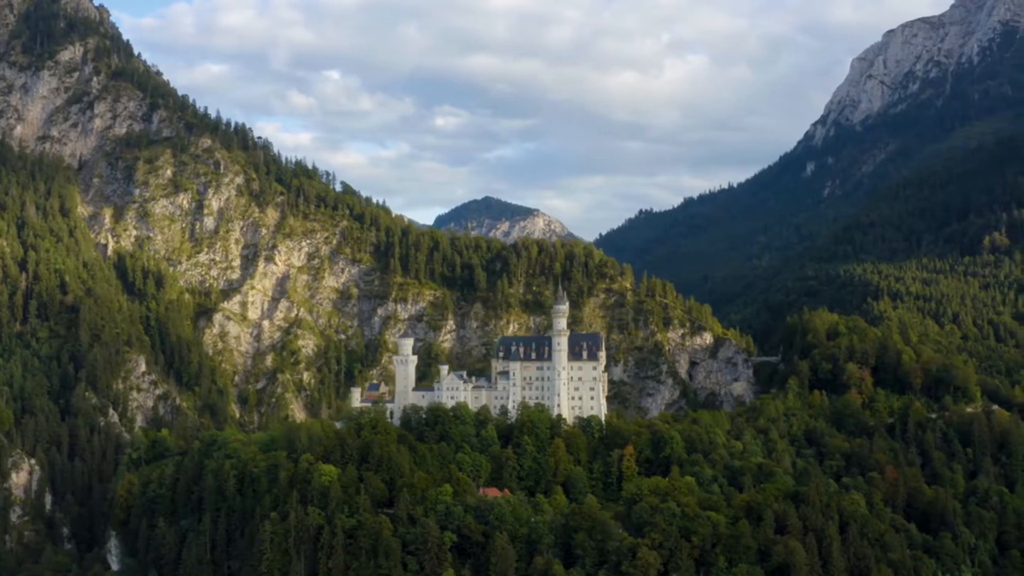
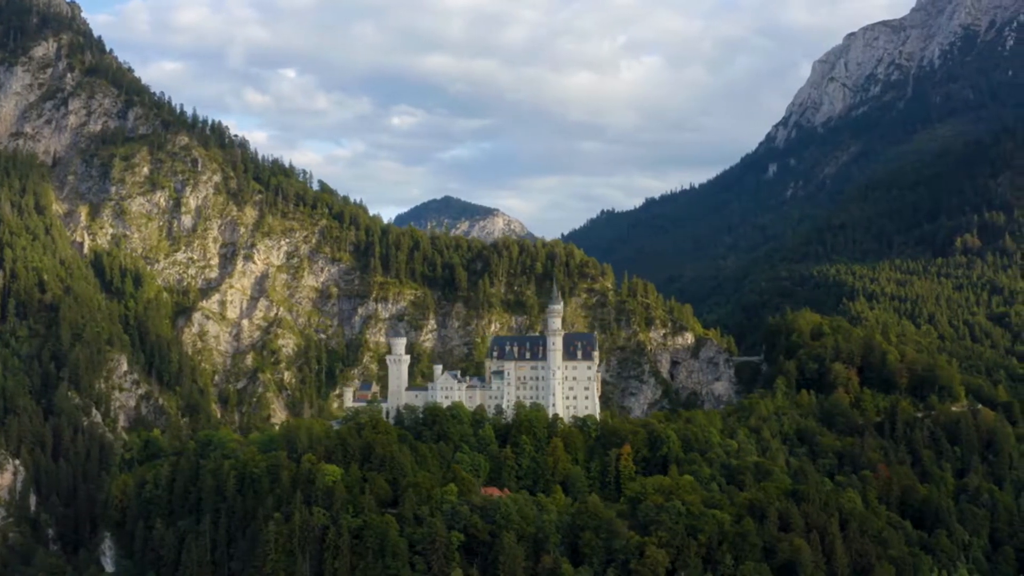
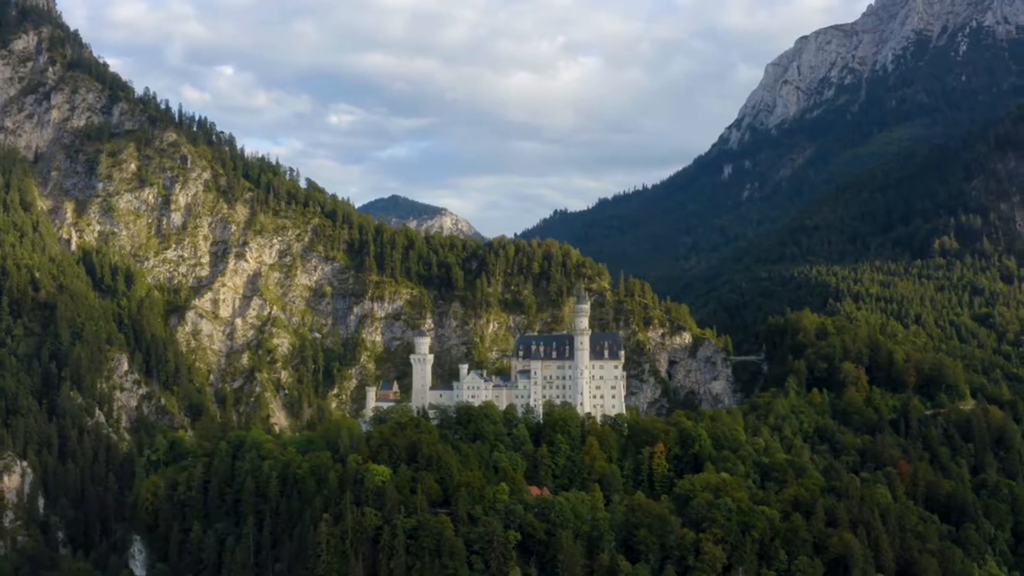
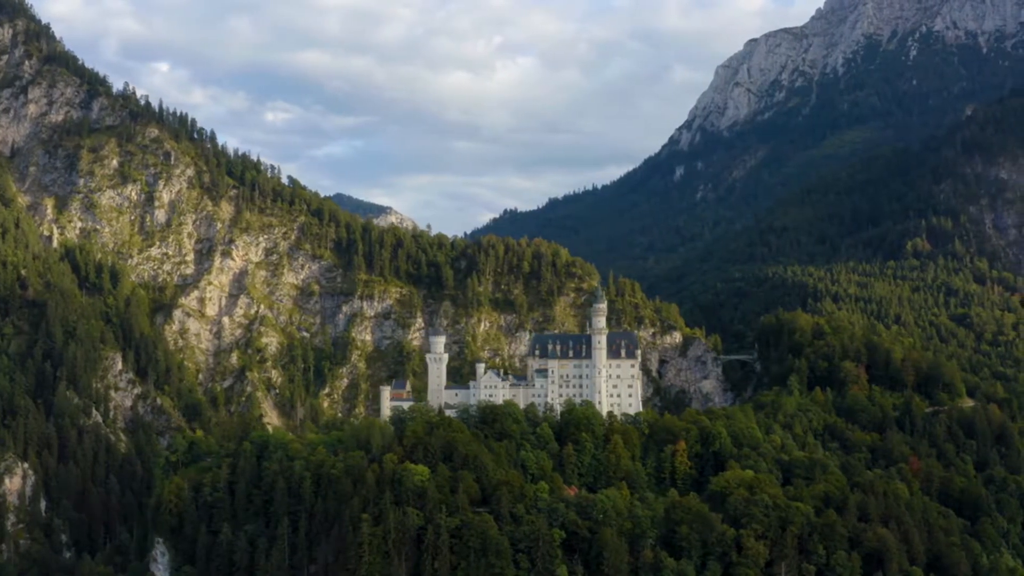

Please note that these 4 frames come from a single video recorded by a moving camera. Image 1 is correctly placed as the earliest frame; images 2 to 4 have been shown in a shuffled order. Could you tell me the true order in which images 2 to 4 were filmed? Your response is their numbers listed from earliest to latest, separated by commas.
2, 3, 4
